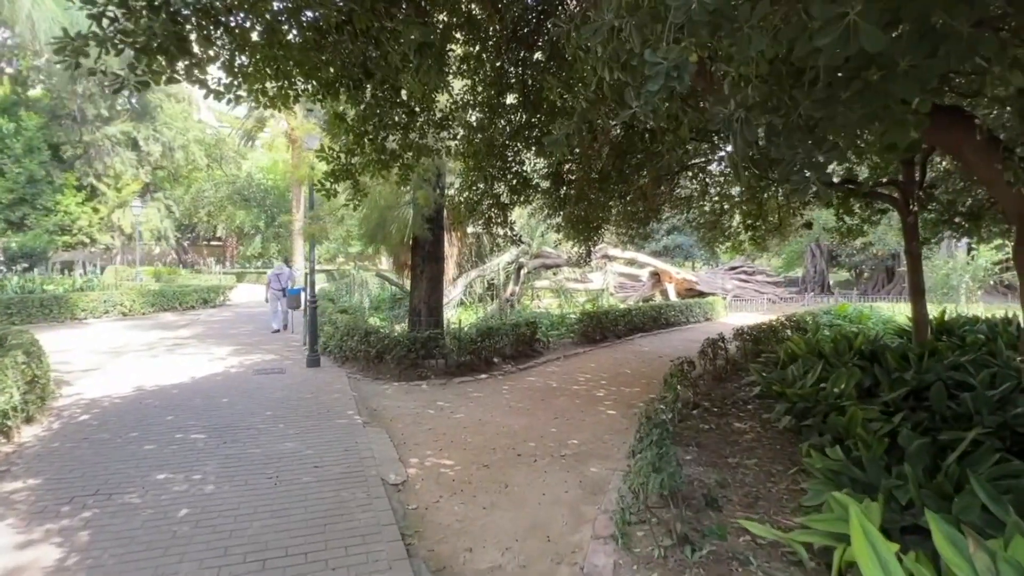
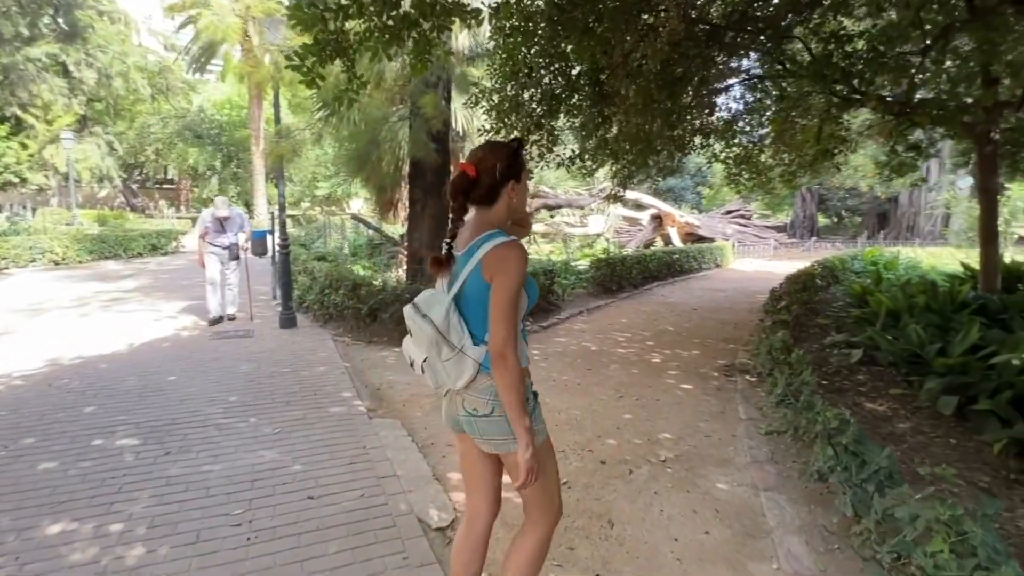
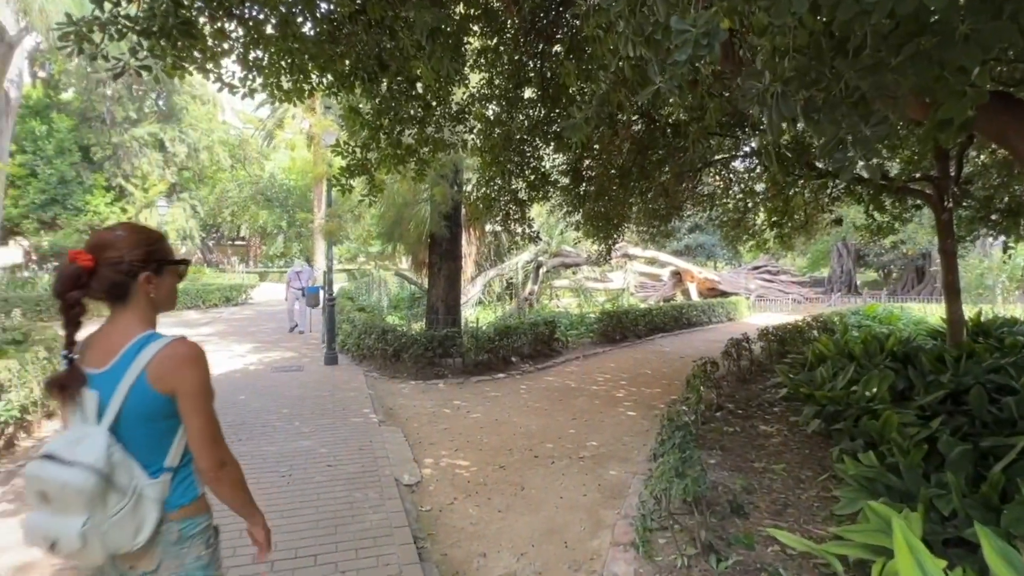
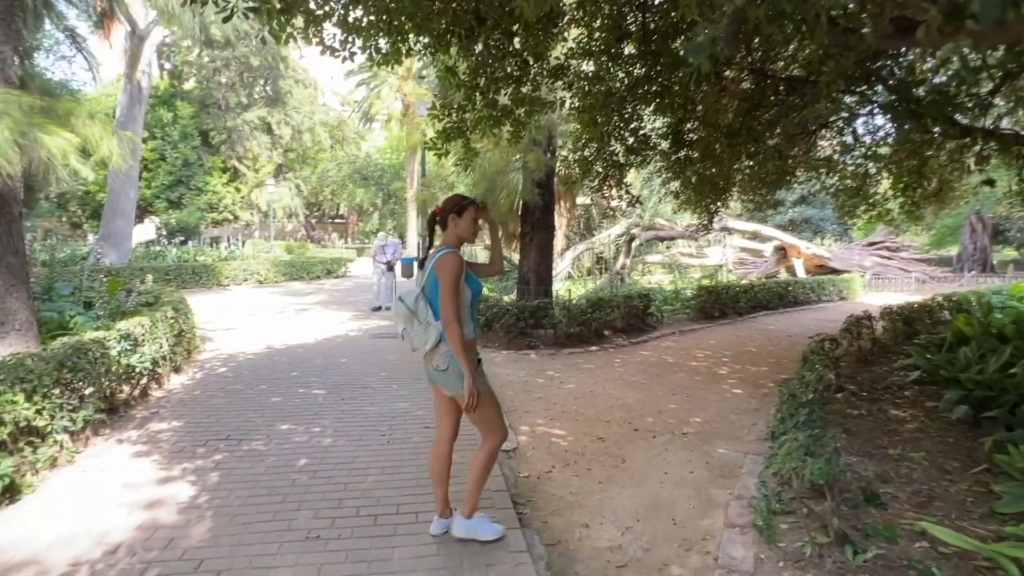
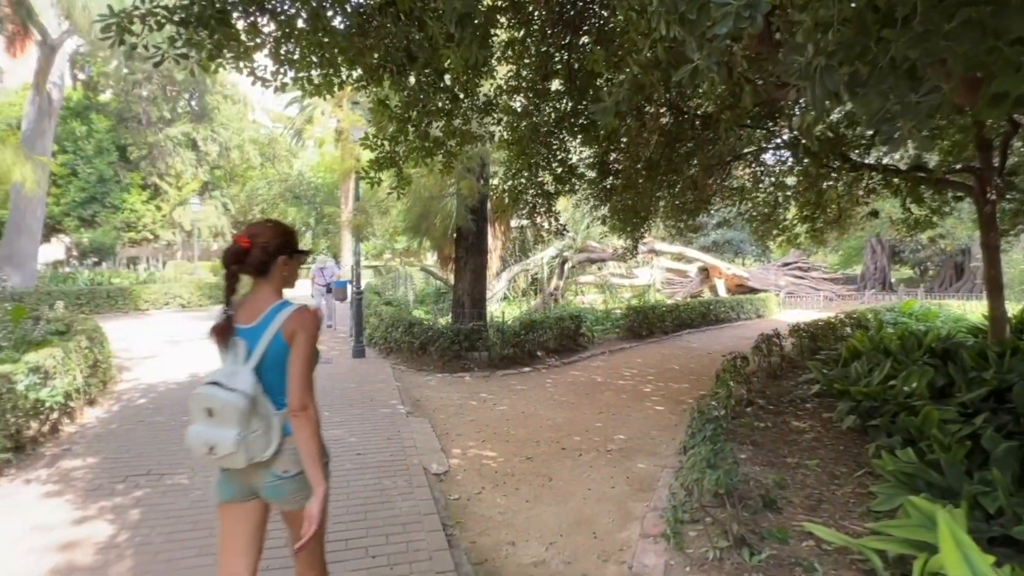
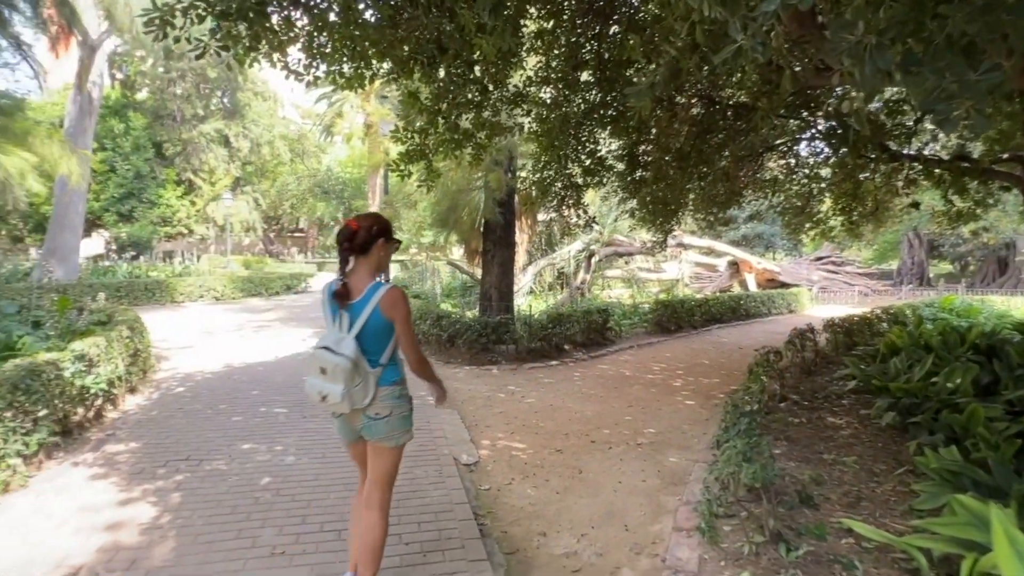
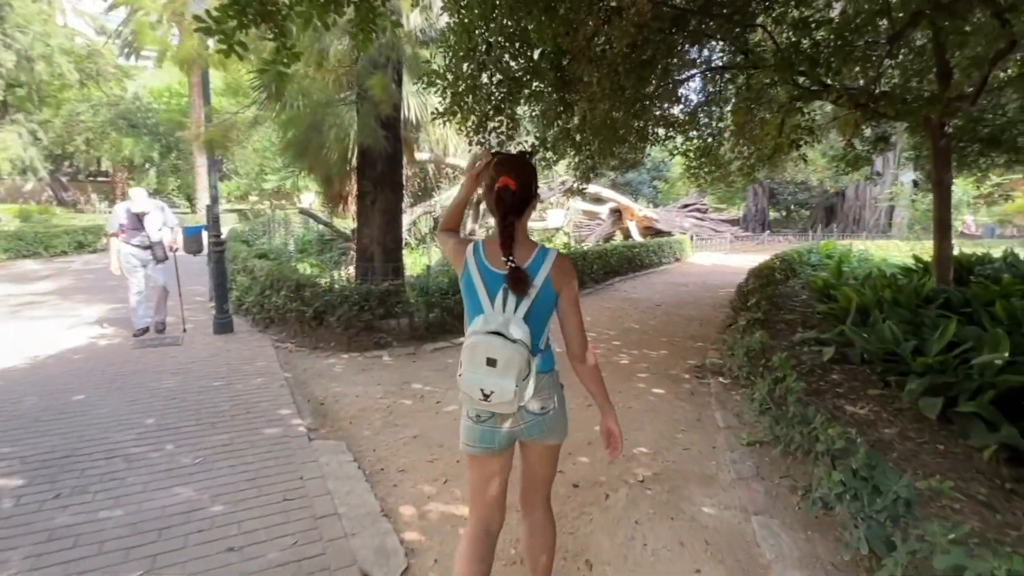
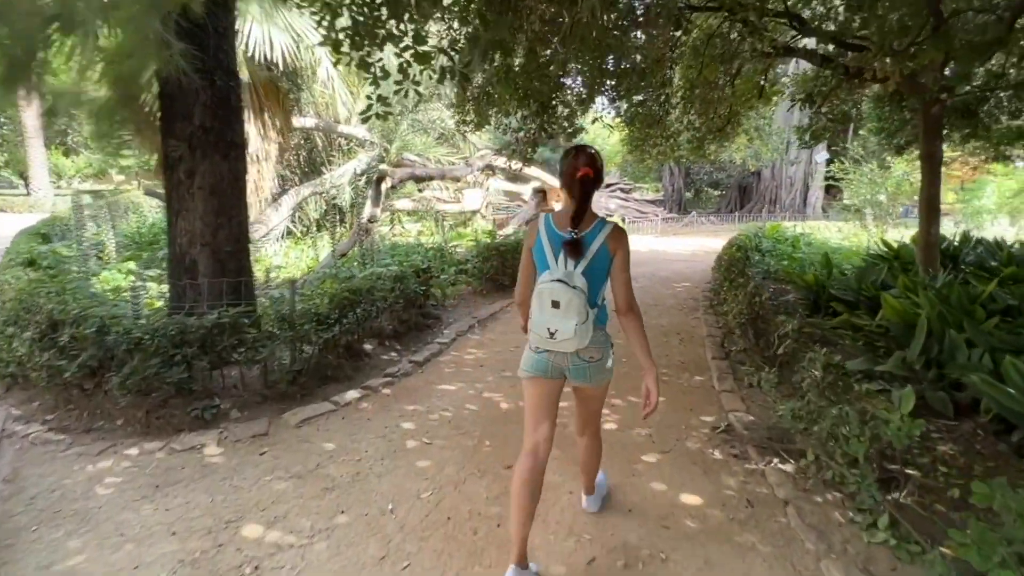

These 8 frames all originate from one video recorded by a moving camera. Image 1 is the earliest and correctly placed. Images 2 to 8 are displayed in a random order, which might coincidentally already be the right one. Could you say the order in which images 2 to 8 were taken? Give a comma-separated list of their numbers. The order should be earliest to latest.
3, 5, 6, 4, 2, 7, 8
